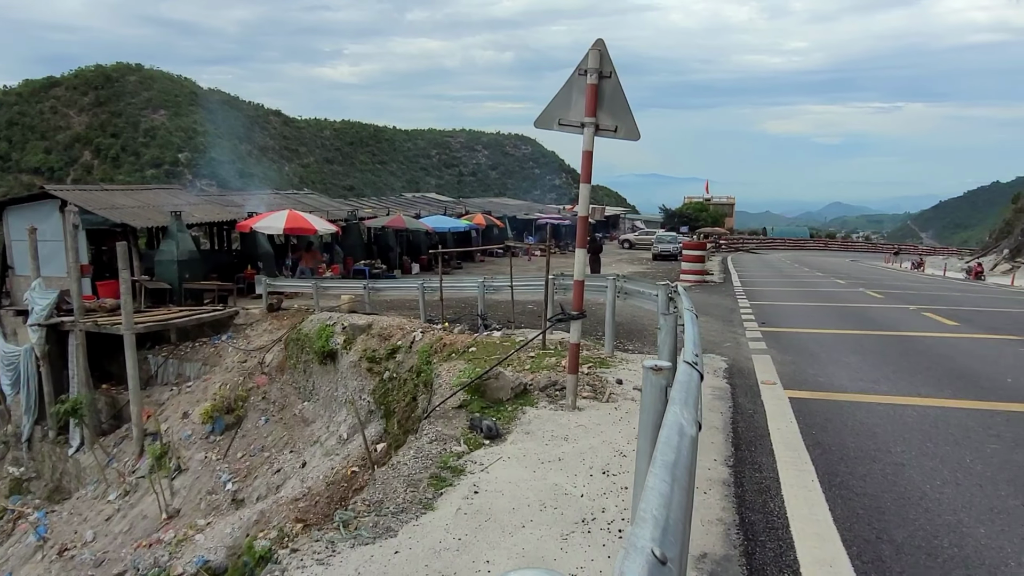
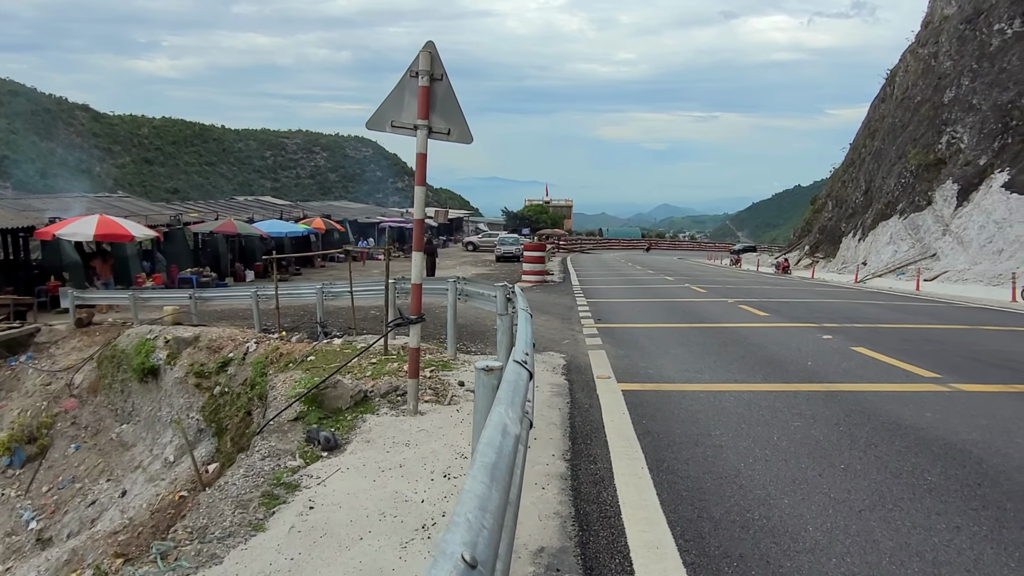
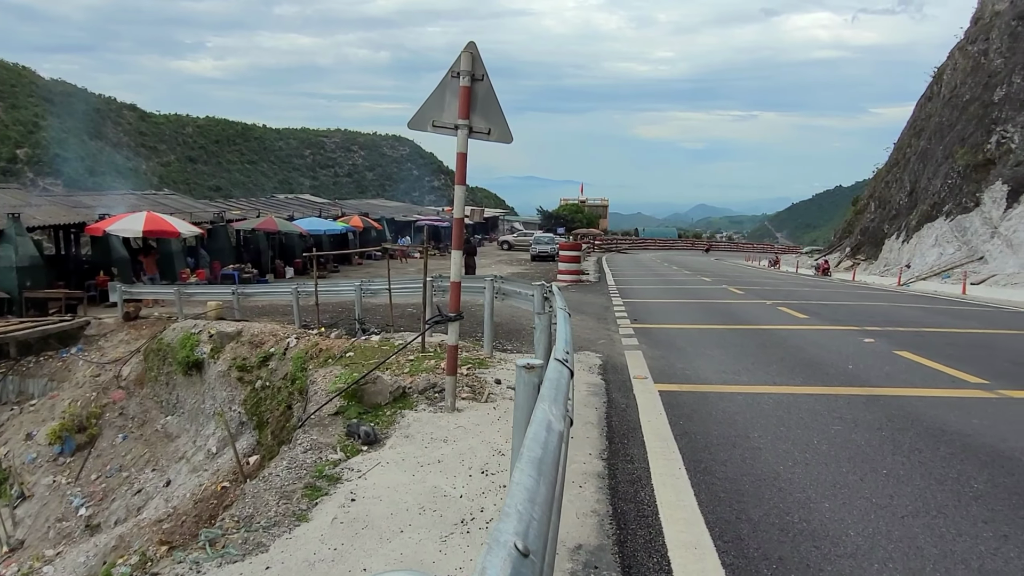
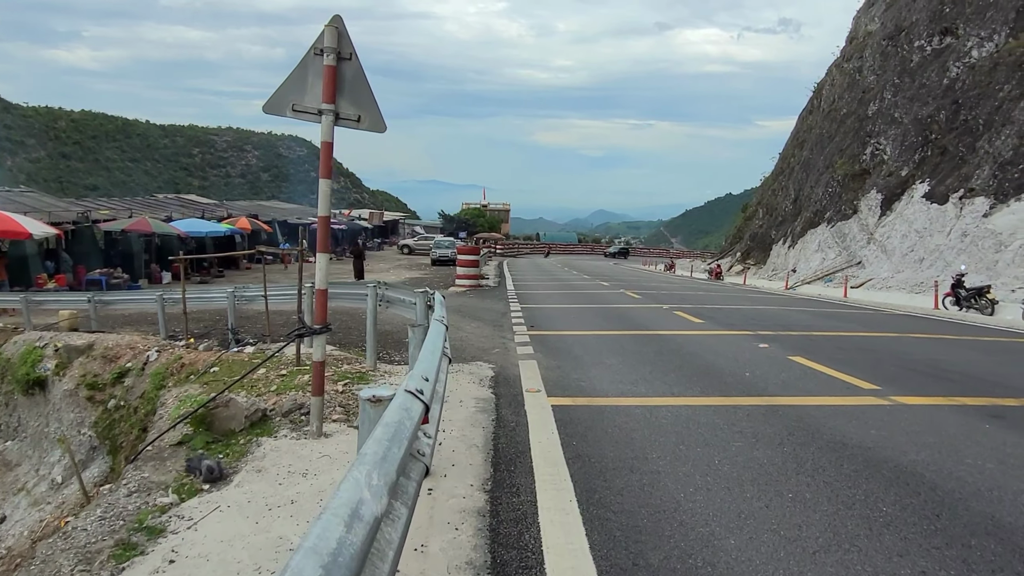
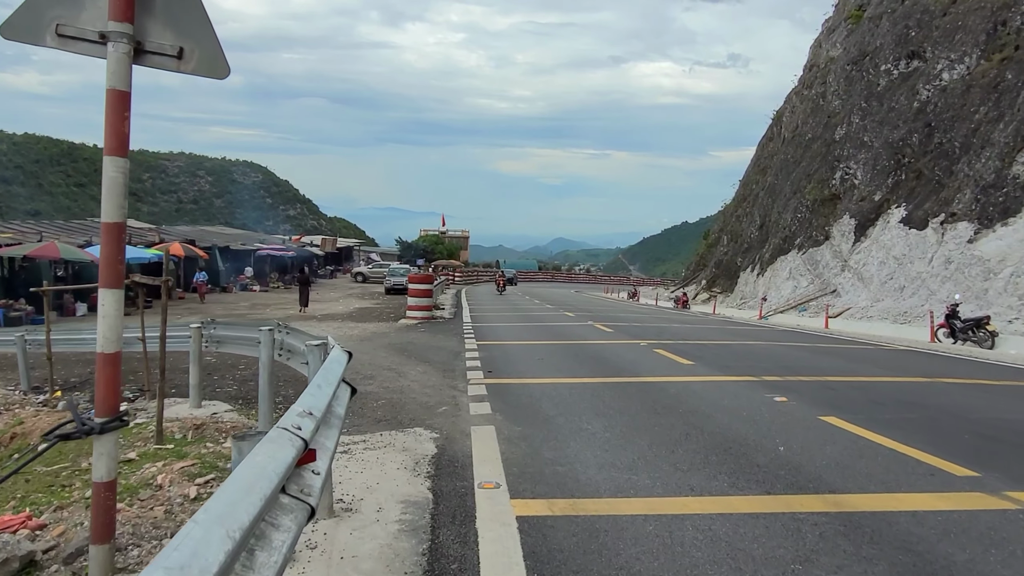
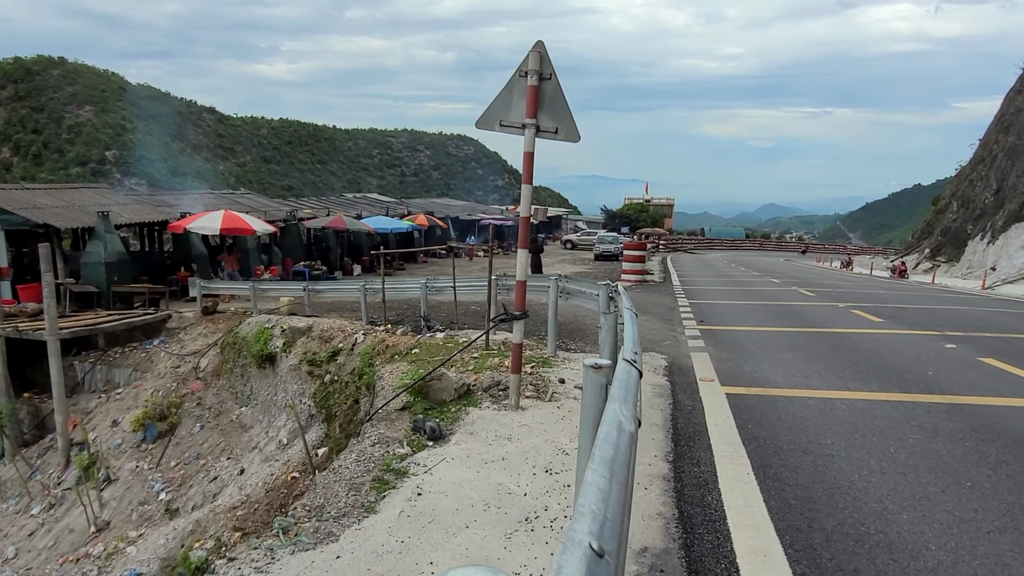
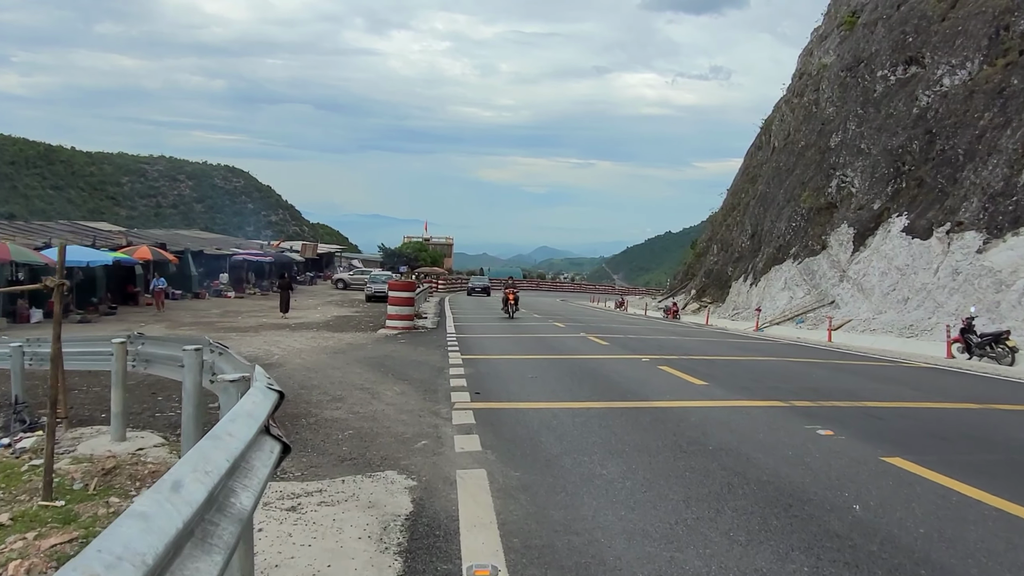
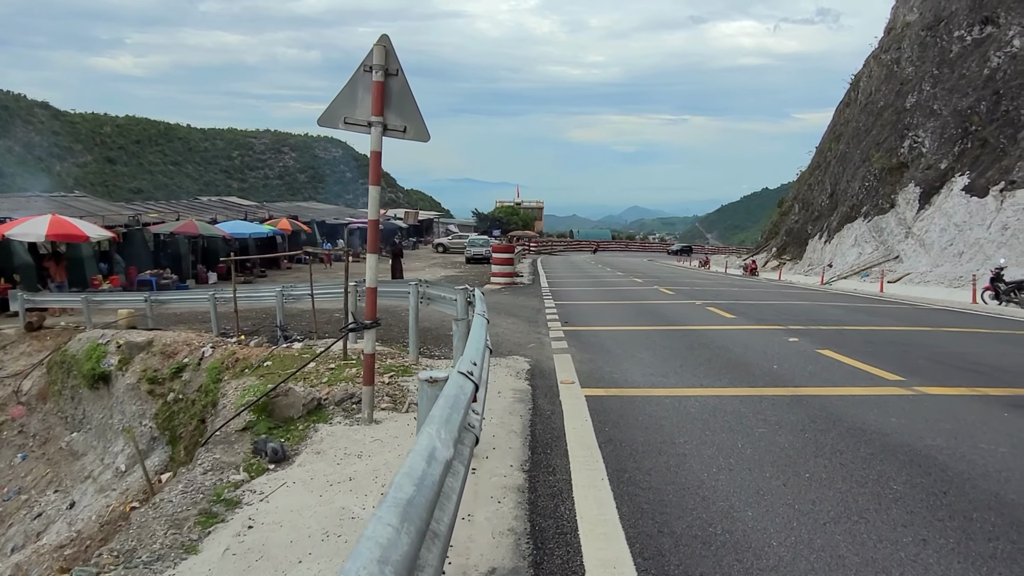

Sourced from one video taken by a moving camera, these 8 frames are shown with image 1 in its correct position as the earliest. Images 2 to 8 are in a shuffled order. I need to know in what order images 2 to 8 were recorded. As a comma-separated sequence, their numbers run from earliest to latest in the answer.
6, 3, 2, 8, 4, 5, 7
